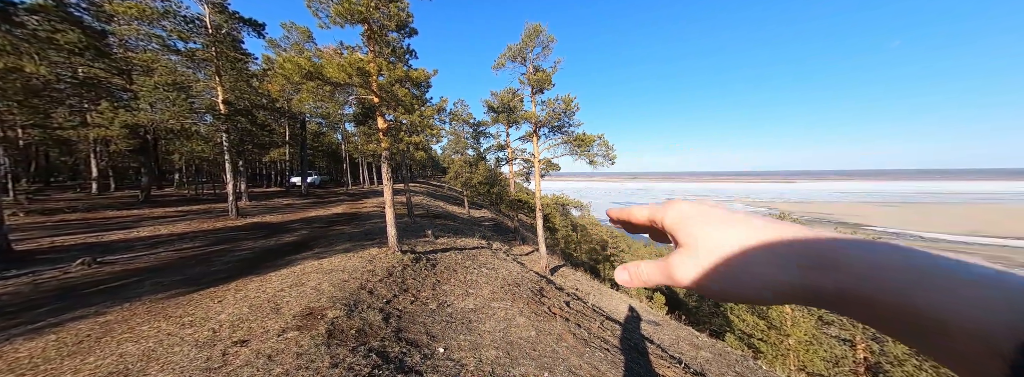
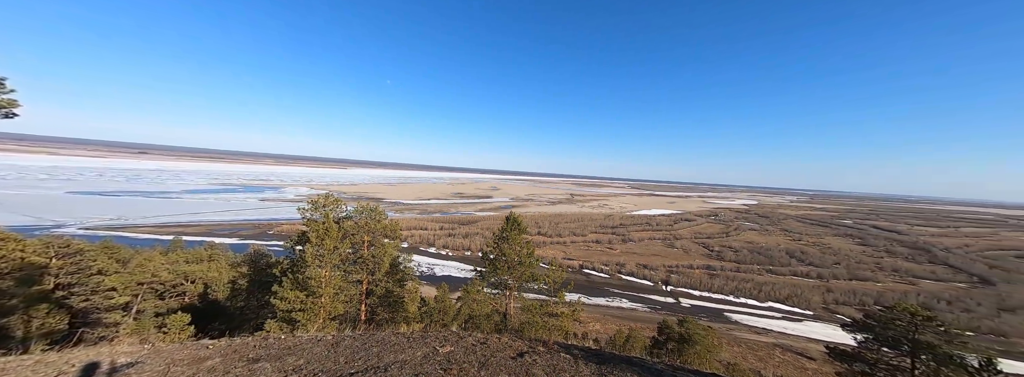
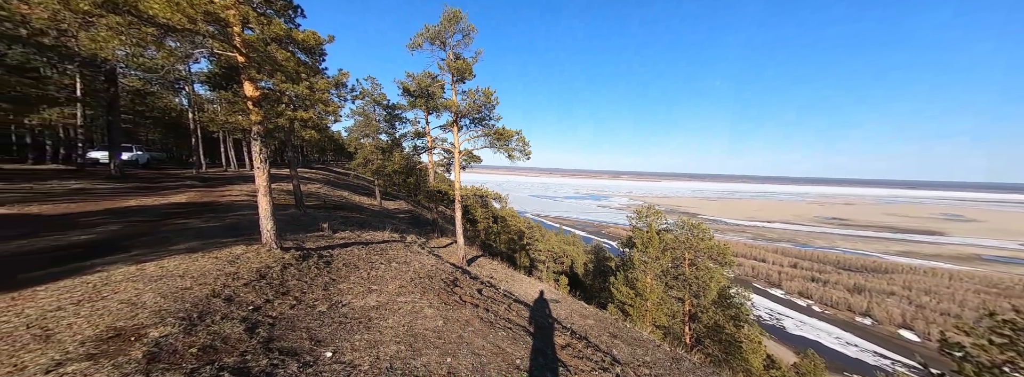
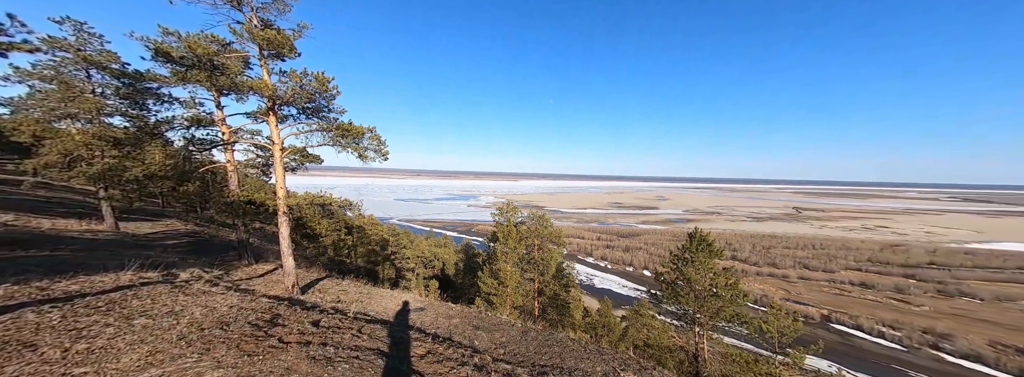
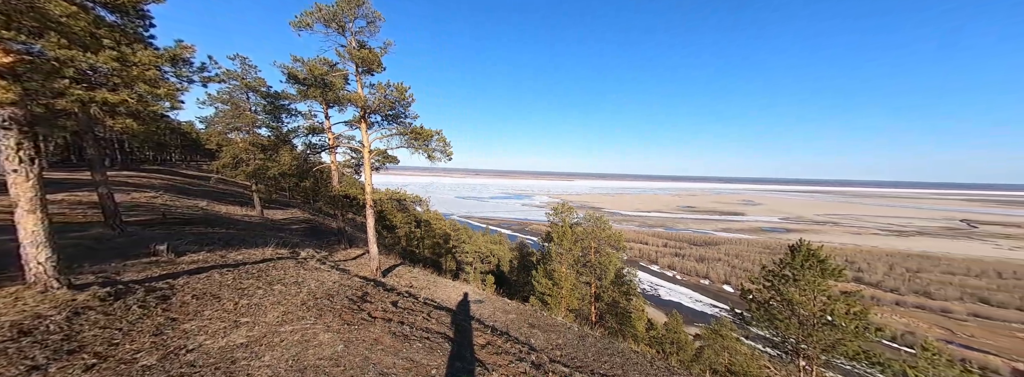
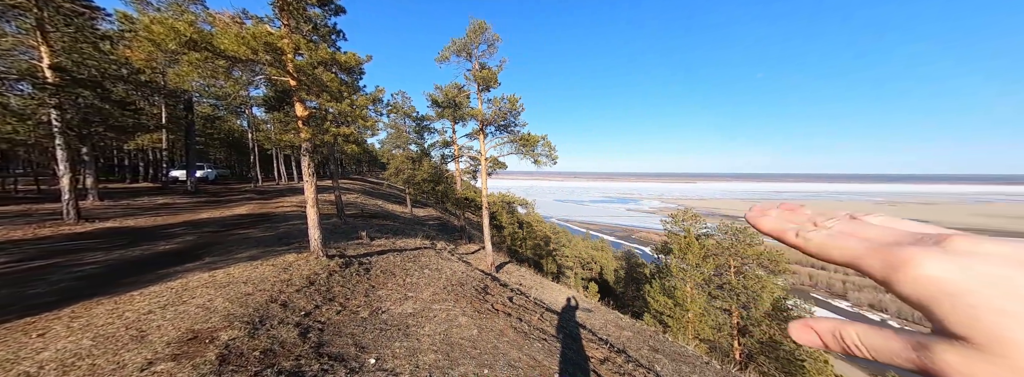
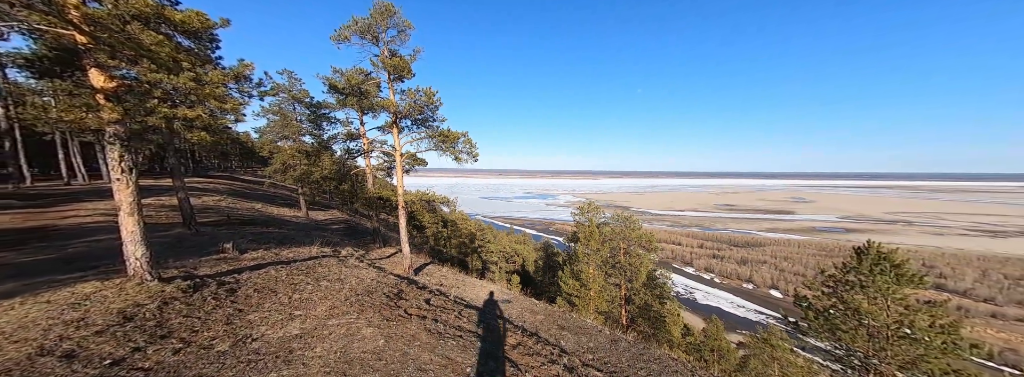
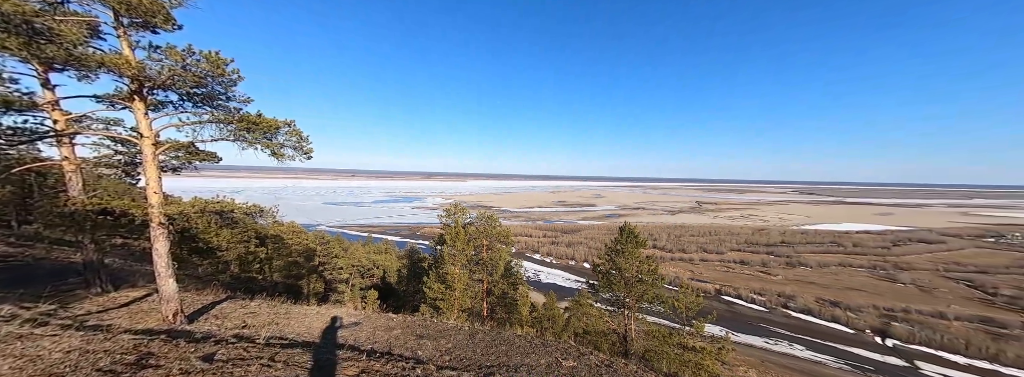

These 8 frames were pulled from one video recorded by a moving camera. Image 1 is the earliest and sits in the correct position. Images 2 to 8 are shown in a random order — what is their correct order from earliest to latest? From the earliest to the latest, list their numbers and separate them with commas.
6, 7, 3, 5, 4, 8, 2
